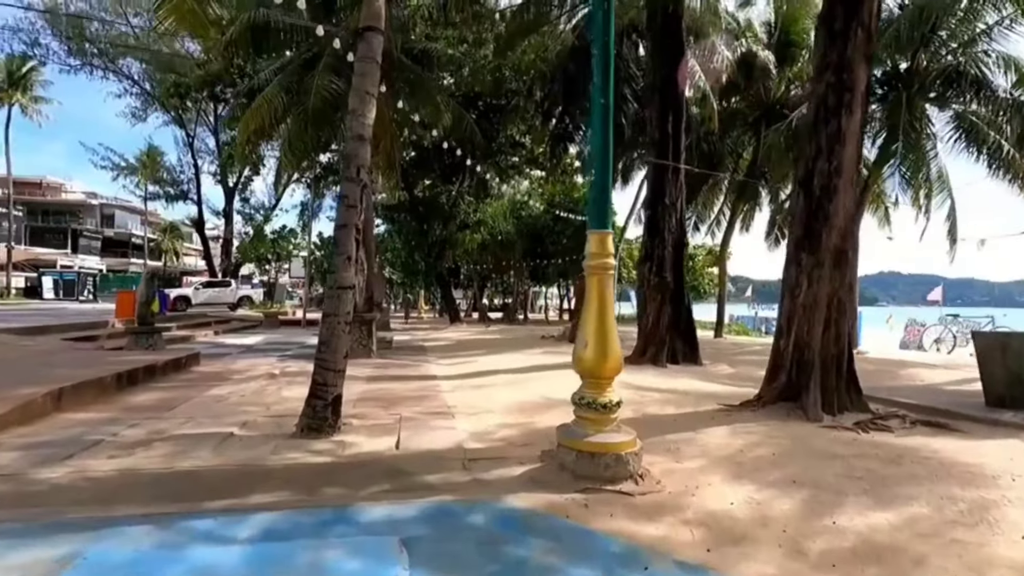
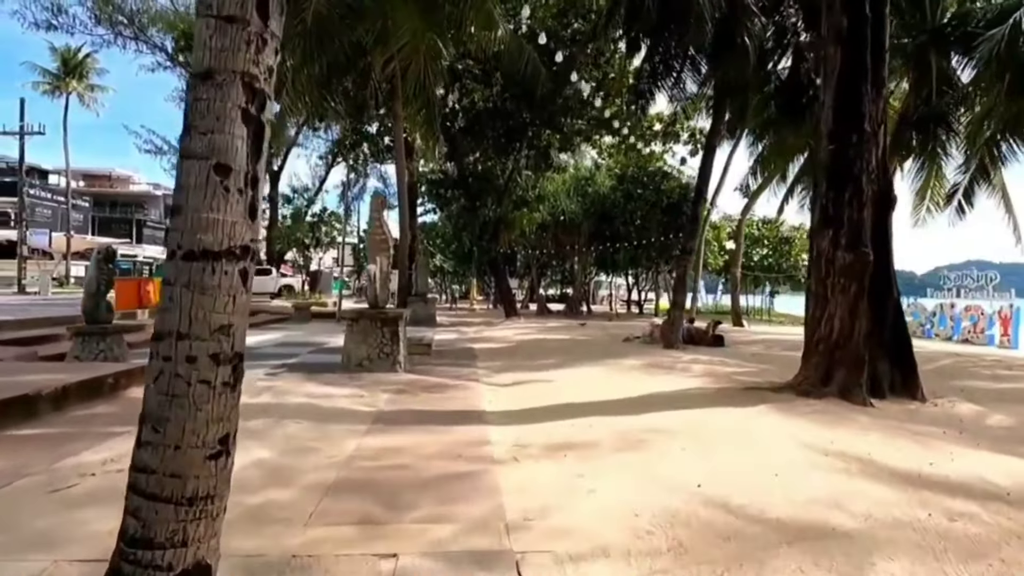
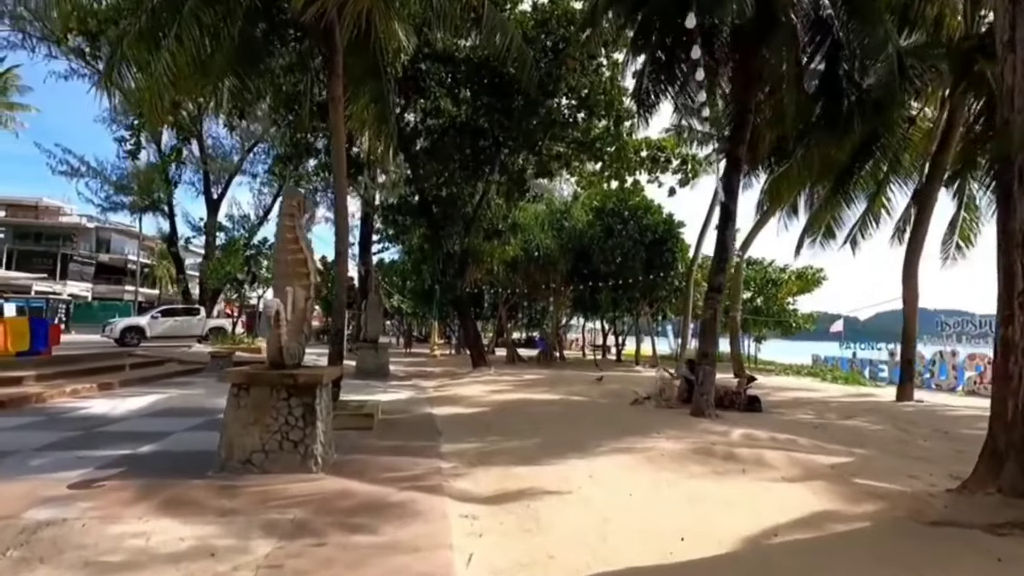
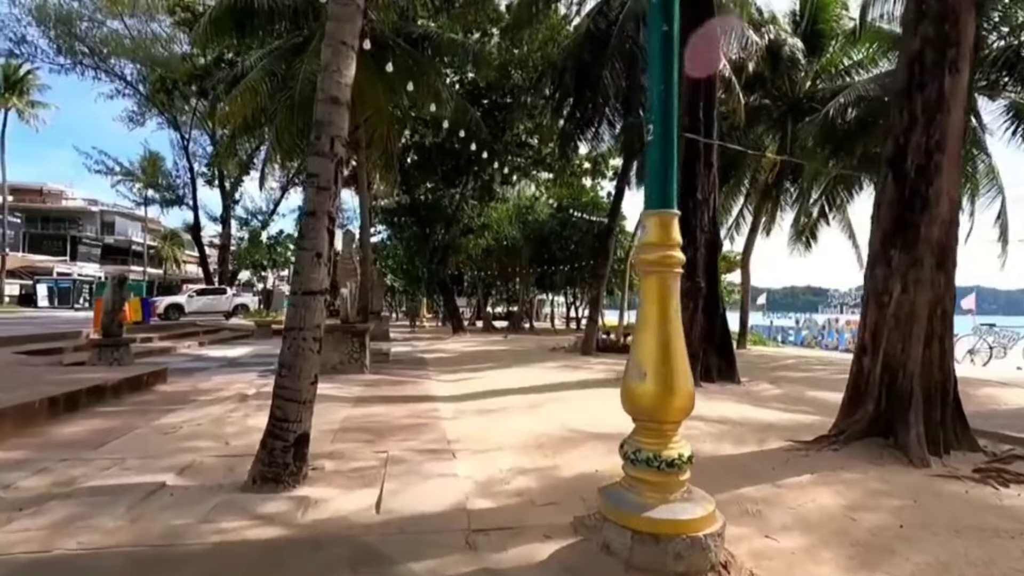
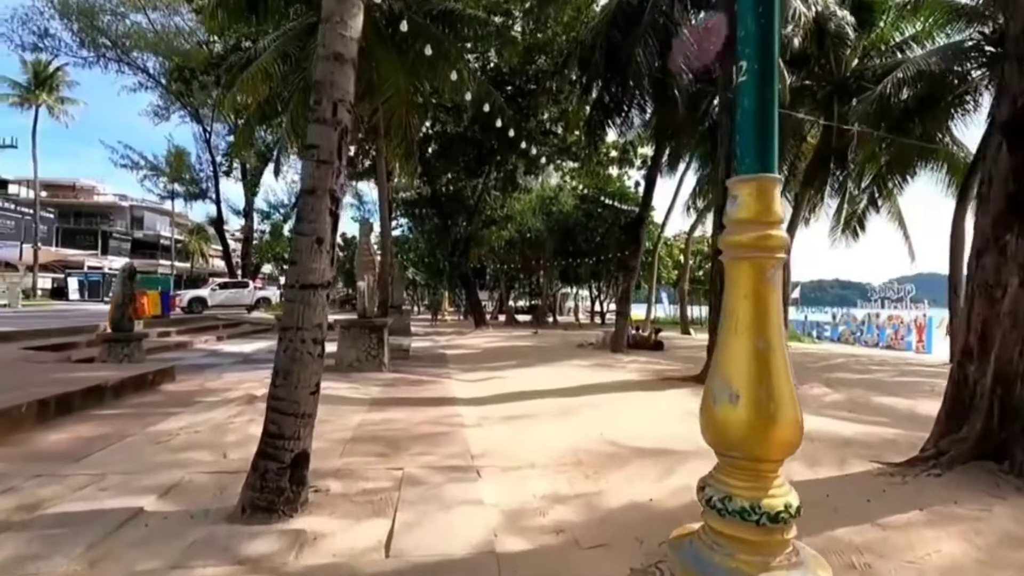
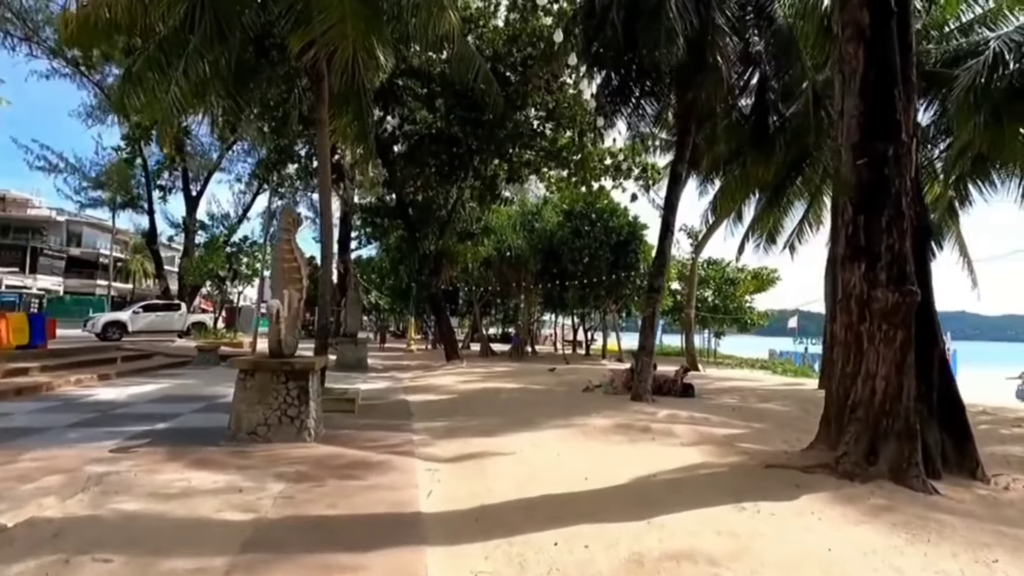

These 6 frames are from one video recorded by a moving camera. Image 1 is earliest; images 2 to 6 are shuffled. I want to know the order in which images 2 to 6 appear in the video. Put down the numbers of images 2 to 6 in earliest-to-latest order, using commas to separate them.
4, 5, 2, 6, 3
